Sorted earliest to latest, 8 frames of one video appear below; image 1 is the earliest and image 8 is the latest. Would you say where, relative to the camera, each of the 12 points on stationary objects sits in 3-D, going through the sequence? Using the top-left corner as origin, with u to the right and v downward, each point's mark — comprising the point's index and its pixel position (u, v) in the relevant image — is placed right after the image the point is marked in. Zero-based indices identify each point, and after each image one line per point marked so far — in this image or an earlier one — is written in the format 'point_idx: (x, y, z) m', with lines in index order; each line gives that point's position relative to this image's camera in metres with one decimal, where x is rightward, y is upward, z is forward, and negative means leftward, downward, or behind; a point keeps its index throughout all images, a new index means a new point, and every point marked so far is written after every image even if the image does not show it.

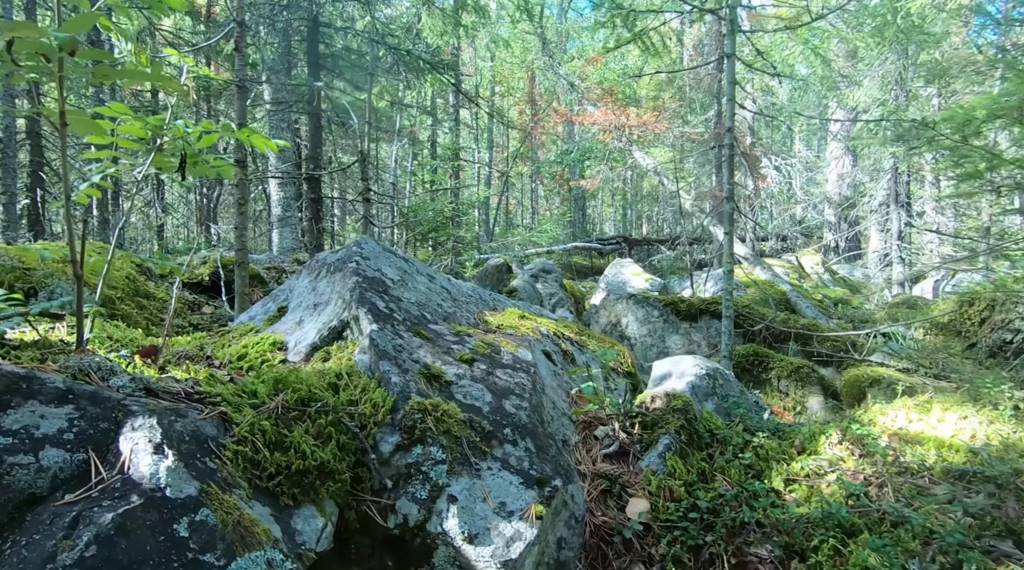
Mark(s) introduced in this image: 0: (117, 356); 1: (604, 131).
0: (-1.7, -0.3, +4.4) m
1: (+1.3, +2.2, +14.6) m
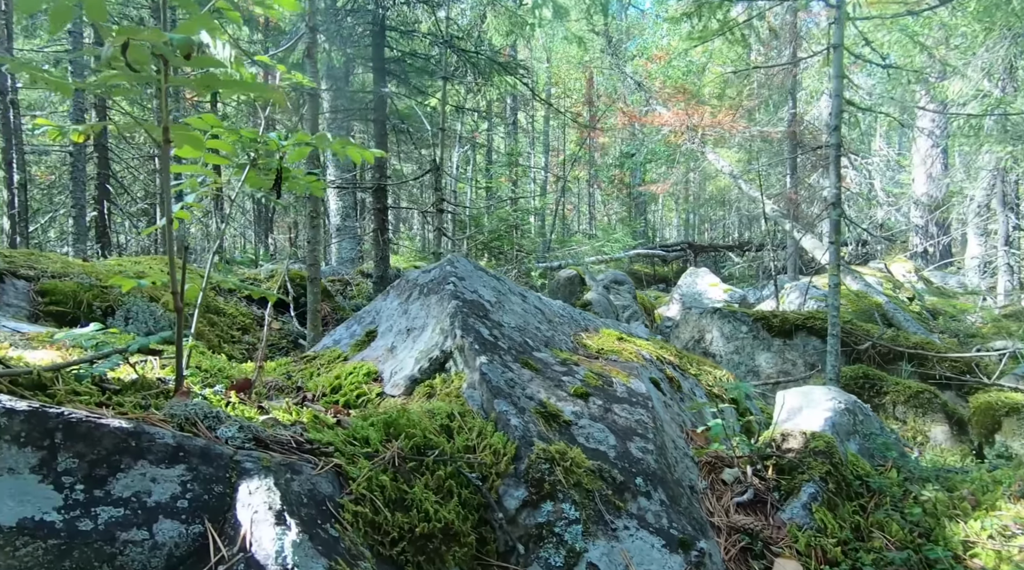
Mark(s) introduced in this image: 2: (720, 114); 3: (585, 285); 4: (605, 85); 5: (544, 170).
0: (-1.2, -0.4, +4.2) m
1: (+2.3, +2.1, +14.2) m
2: (+2.7, +2.3, +13.4) m
3: (+0.8, 0.0, +11.0) m
4: (+1.7, +3.7, +18.4) m
5: (+0.5, +1.9, +17.3) m
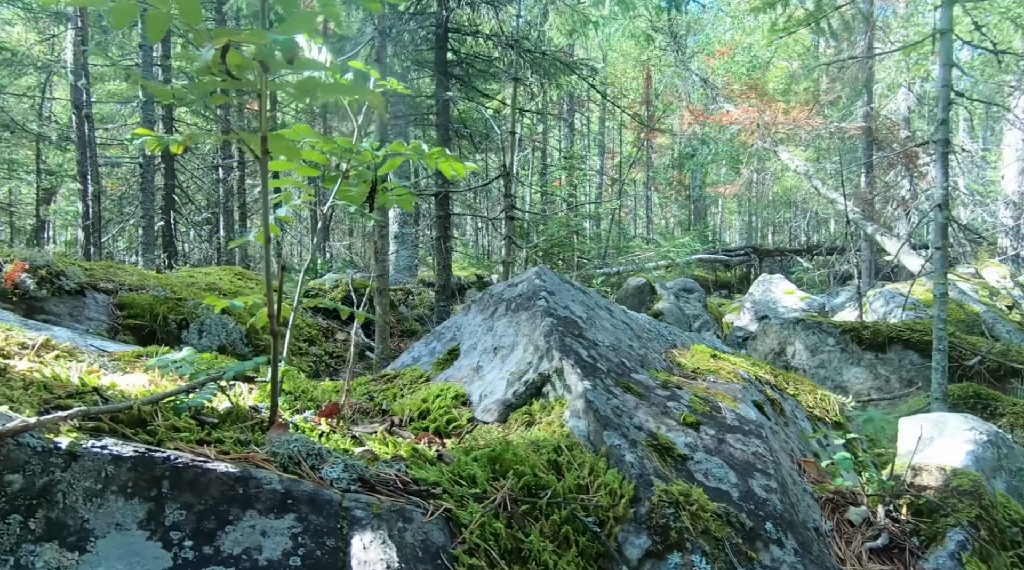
0: (-0.8, -0.5, +4.1) m
1: (+3.1, +2.1, +13.9) m
2: (+3.5, +2.2, +13.0) m
3: (+1.5, -0.1, +10.8) m
4: (+2.8, +3.6, +18.1) m
5: (+1.6, +1.9, +17.1) m
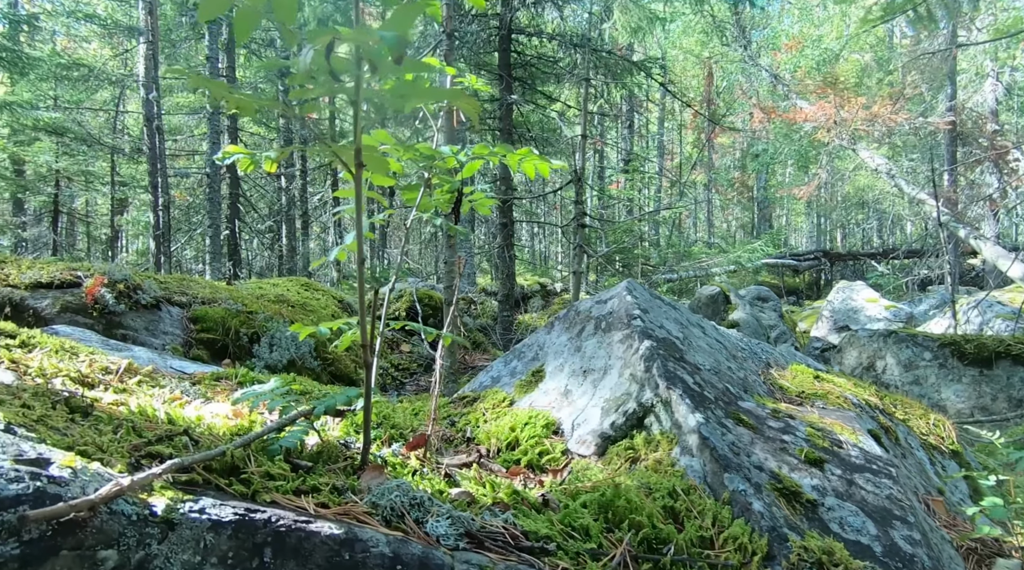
0: (-0.5, -0.6, +3.9) m
1: (+4.0, +2.0, +13.5) m
2: (+4.4, +2.2, +12.6) m
3: (+2.2, -0.2, +10.4) m
4: (+3.8, +3.5, +17.7) m
5: (+2.6, +1.8, +16.7) m
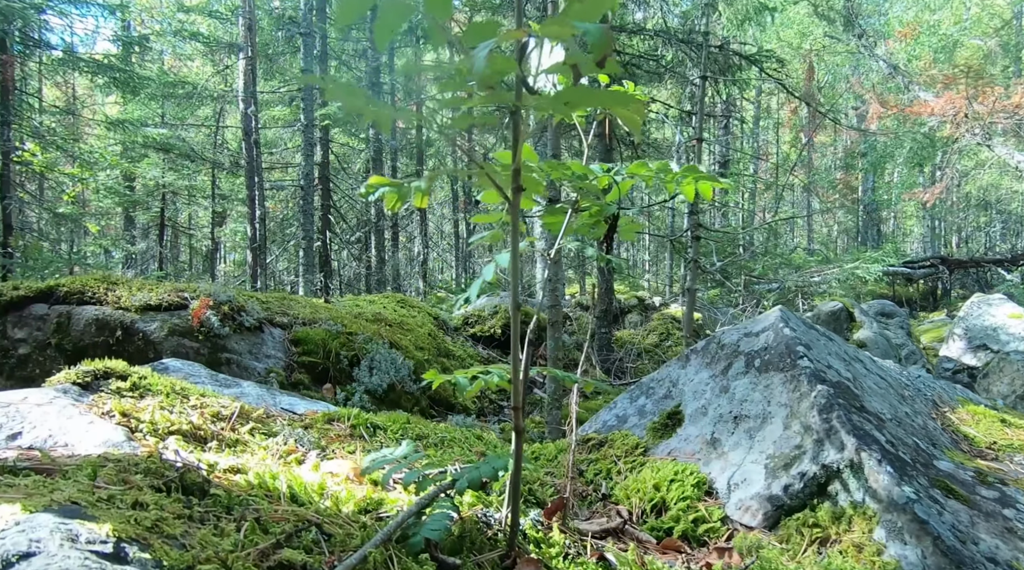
0: (0.0, -0.8, +3.4) m
1: (+5.2, +1.9, +12.7) m
2: (+5.5, +2.0, +11.7) m
3: (+3.2, -0.3, +9.7) m
4: (+5.4, +3.3, +16.9) m
5: (+4.1, +1.6, +16.0) m
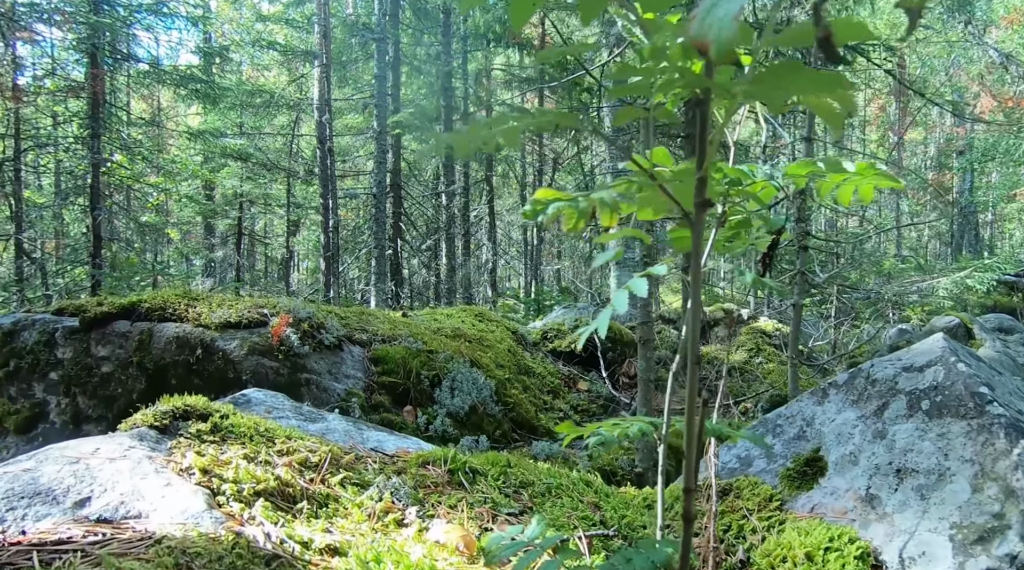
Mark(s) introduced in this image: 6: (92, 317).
0: (+0.4, -0.9, +2.9) m
1: (+6.2, +1.7, +11.8) m
2: (+6.4, +1.9, +10.8) m
3: (+4.0, -0.4, +9.0) m
4: (+6.6, +3.2, +16.0) m
5: (+5.3, +1.5, +15.2) m
6: (-3.8, -0.3, +9.4) m
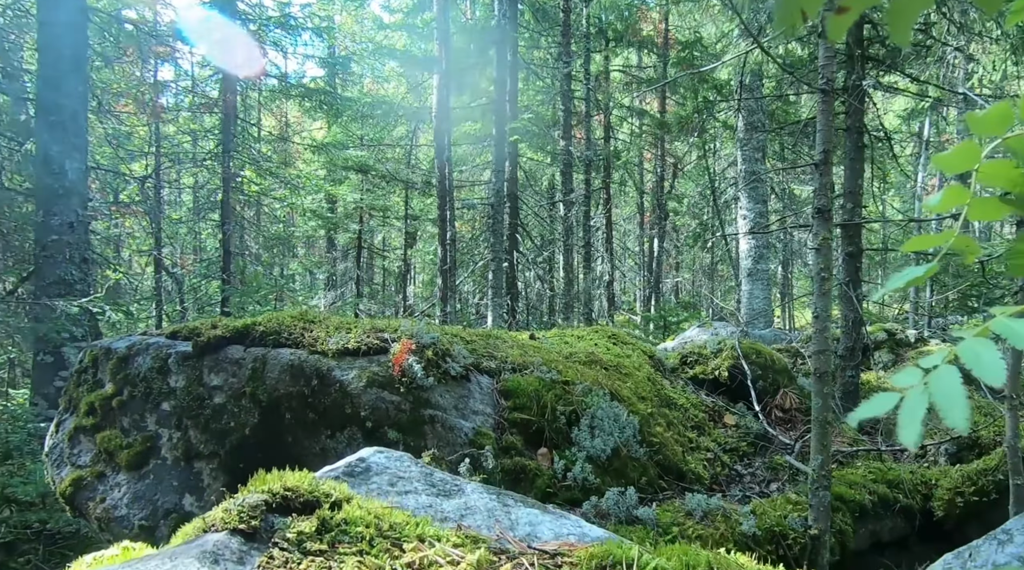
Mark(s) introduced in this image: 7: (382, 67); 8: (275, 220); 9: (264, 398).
0: (+0.9, -1.0, +1.7) m
1: (+7.6, +1.5, +10.0) m
2: (+7.7, +1.7, +9.0) m
3: (+5.1, -0.6, +7.4) m
4: (+8.5, +2.9, +14.1) m
5: (+7.0, +1.2, +13.4) m
6: (-2.6, -0.5, +8.6) m
7: (-2.5, +4.2, +19.8) m
8: (-4.1, +1.1, +17.0) m
9: (-2.0, -0.9, +8.3) m
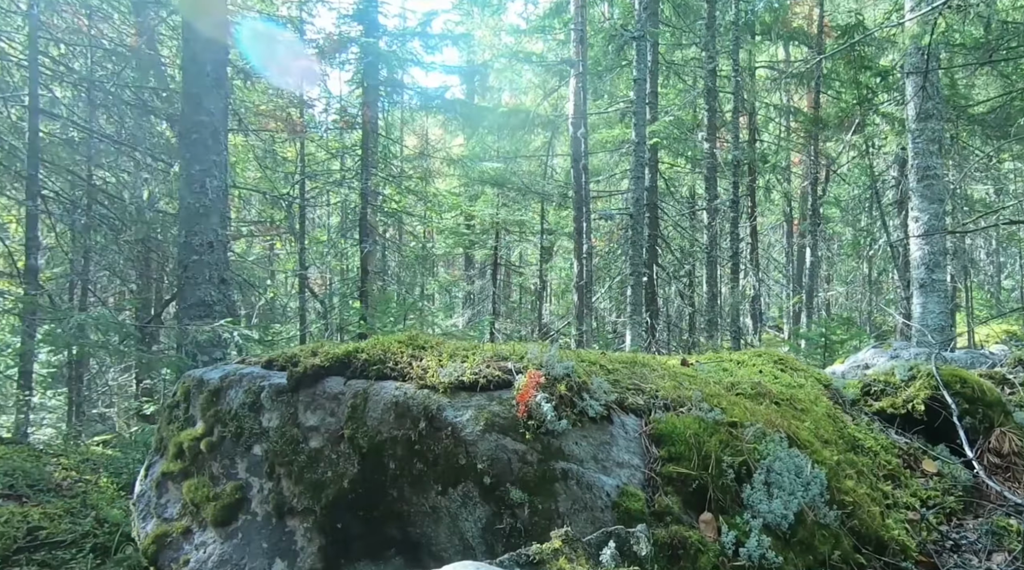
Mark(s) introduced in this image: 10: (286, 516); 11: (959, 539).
0: (+1.0, -1.0, 0.0) m
1: (+8.7, +1.4, +7.3) m
2: (+8.7, +1.6, +6.3) m
3: (+6.0, -0.7, +5.1) m
4: (+10.1, +2.8, +11.4) m
5: (+8.6, +1.1, +10.8) m
6: (-1.5, -0.6, +7.3) m
7: (0.0, +3.9, +18.4) m
8: (-2.0, +0.8, +15.9) m
9: (-1.0, -1.0, +6.9) m
10: (-1.6, -1.6, +7.1) m
11: (+3.3, -1.8, +7.5) m
